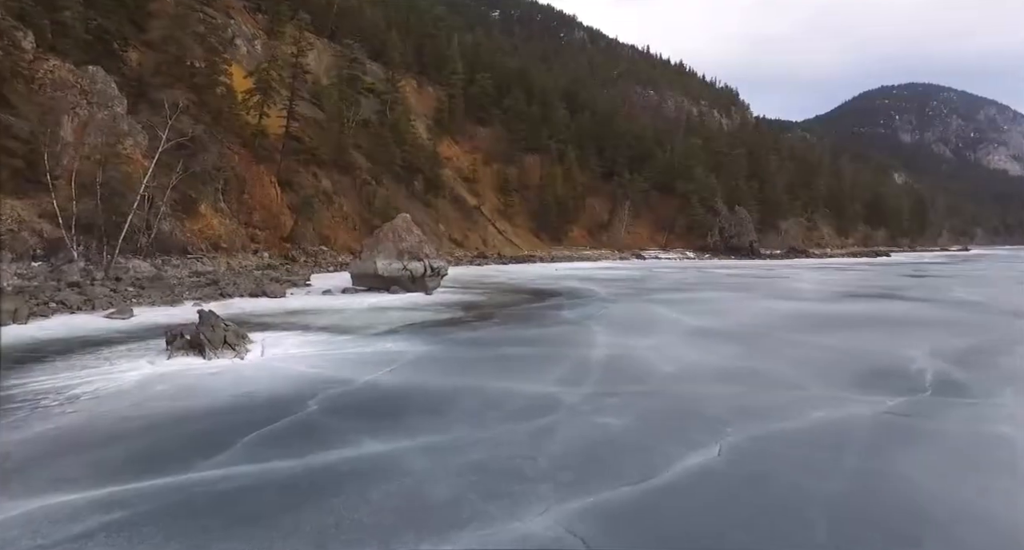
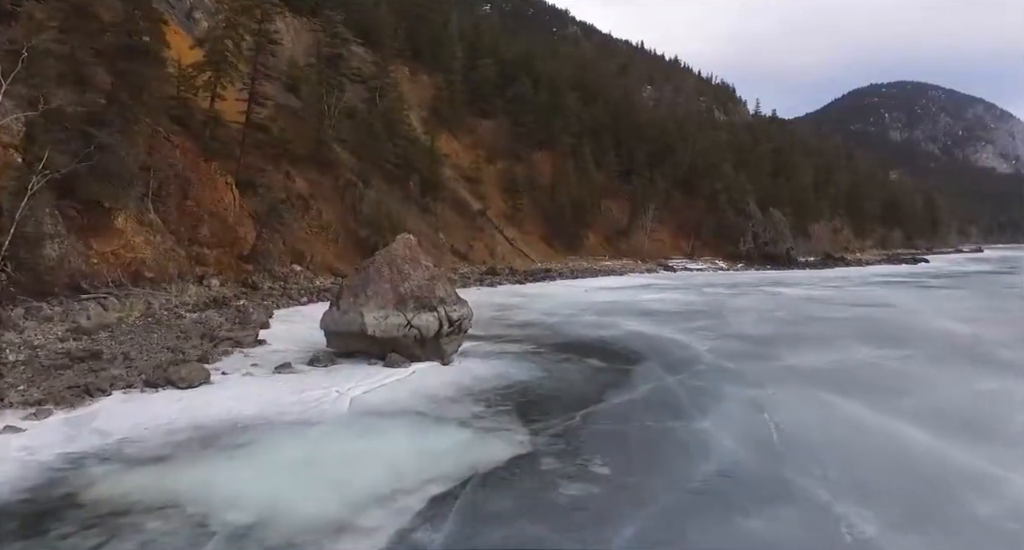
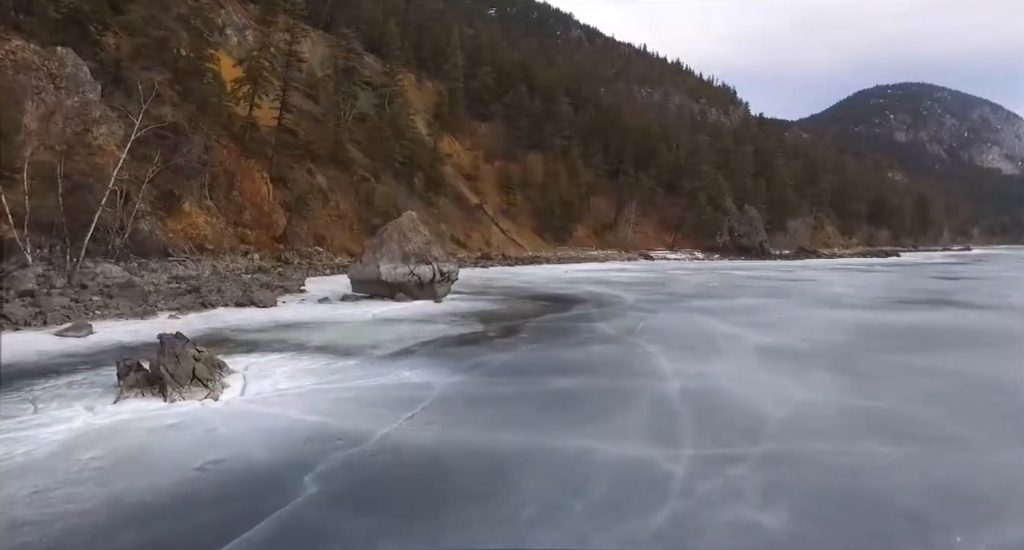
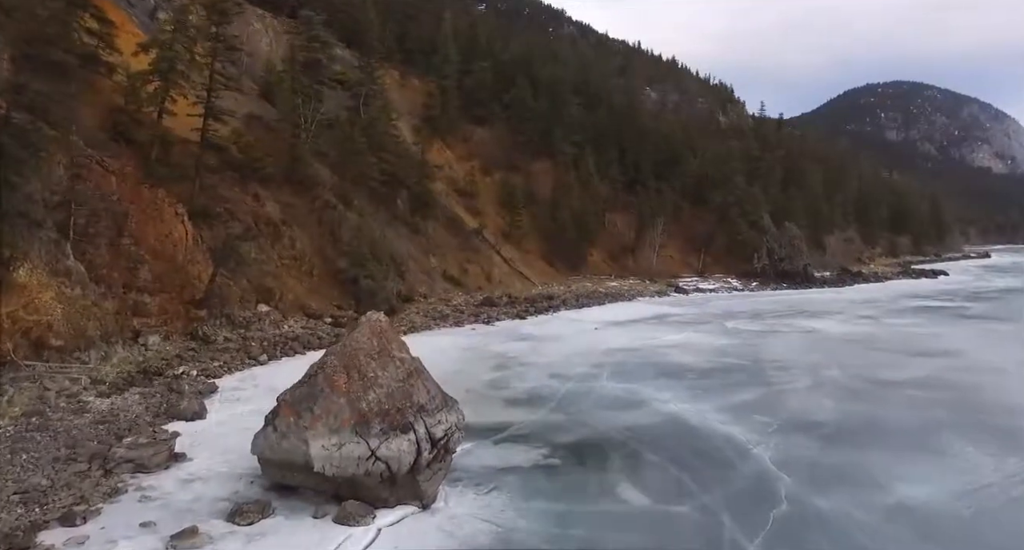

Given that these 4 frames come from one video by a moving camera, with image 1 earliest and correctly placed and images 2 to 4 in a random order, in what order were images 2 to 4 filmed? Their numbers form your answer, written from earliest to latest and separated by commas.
3, 2, 4
